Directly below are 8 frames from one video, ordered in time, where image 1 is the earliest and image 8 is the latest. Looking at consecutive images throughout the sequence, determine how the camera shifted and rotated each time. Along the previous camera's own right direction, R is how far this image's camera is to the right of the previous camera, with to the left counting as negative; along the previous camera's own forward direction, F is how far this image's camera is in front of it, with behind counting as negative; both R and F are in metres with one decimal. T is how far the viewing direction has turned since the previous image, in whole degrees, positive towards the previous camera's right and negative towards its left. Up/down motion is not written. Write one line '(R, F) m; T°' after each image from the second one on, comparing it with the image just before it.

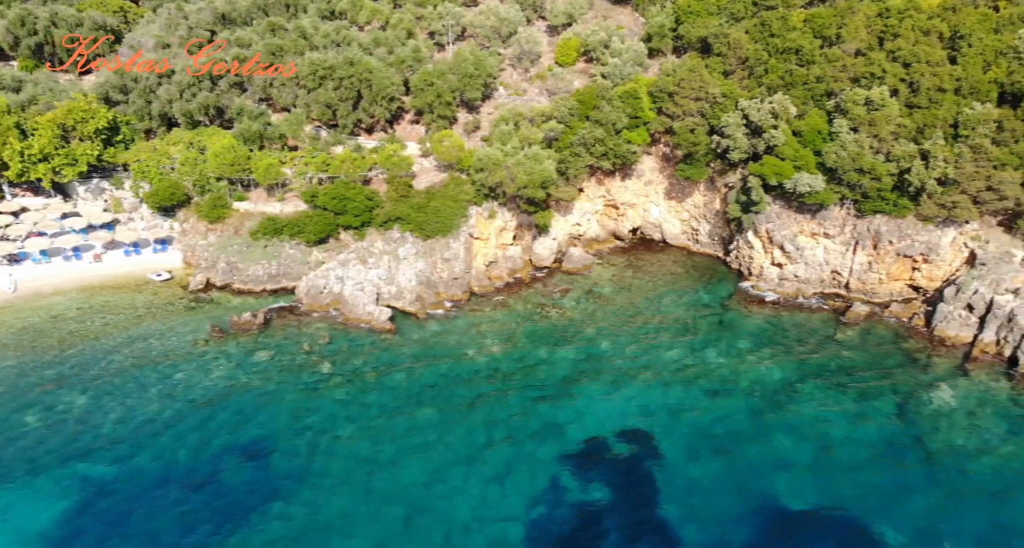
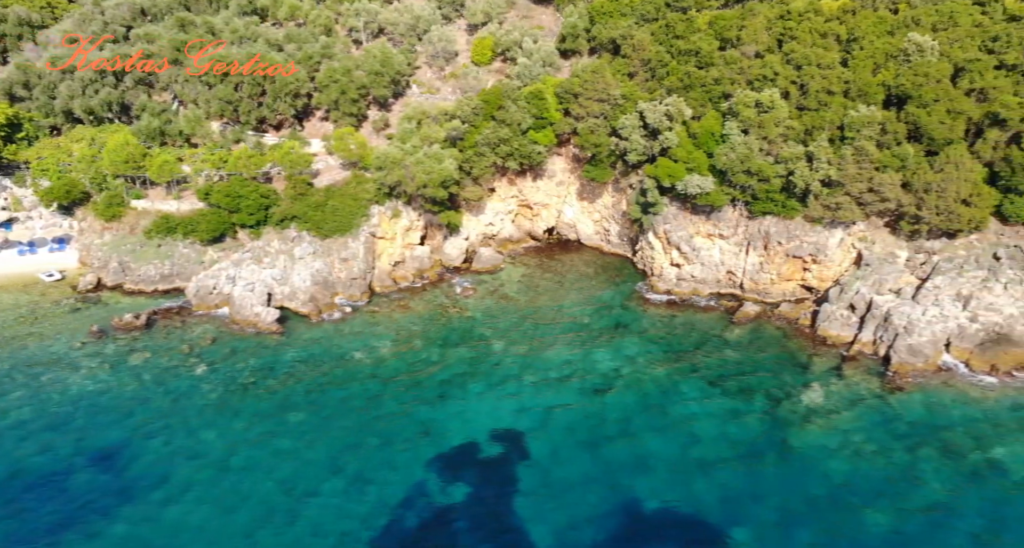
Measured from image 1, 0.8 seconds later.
(+5.0, +0.2) m; +2°
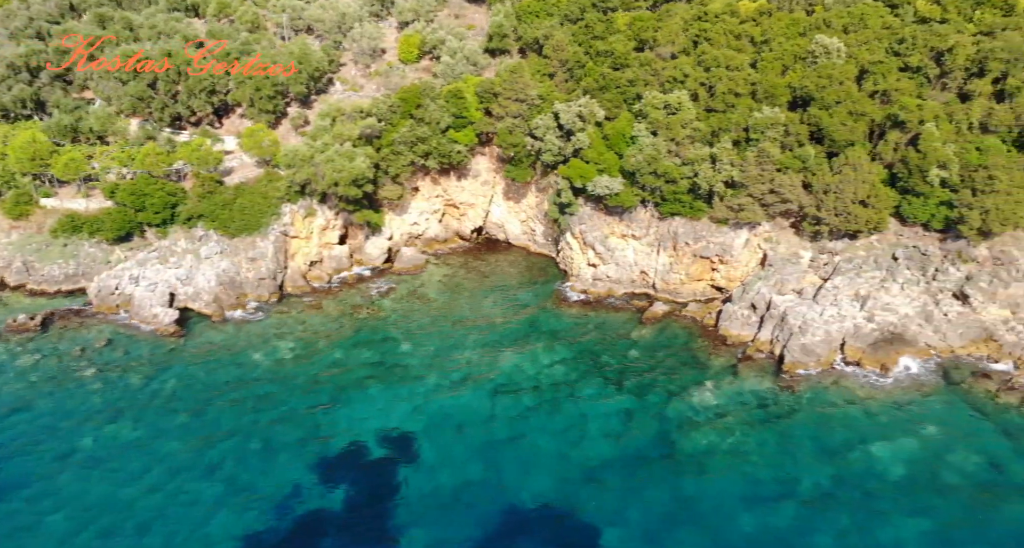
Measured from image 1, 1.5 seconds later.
(+4.4, +0.1) m; +1°
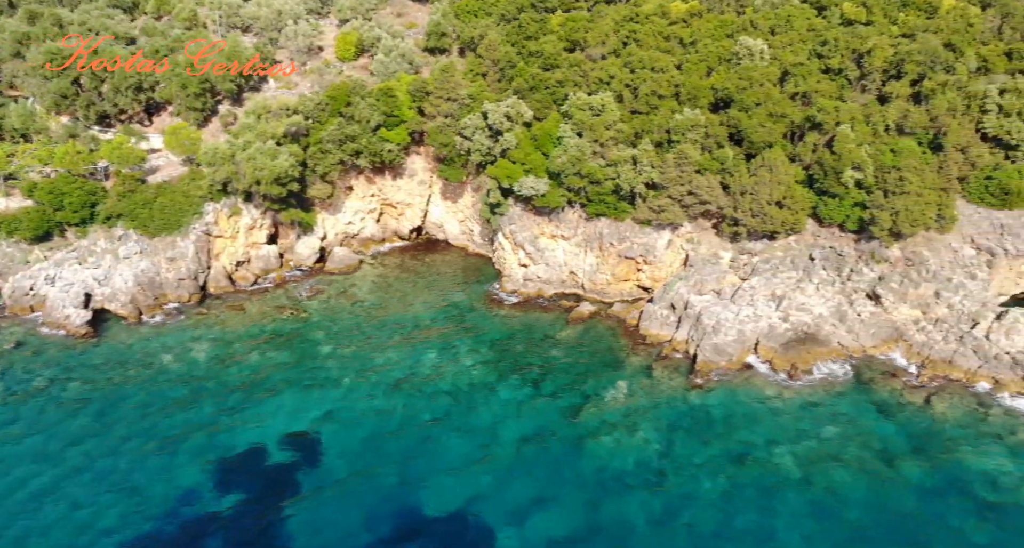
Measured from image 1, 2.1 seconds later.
(+3.7, +0.1) m; +1°
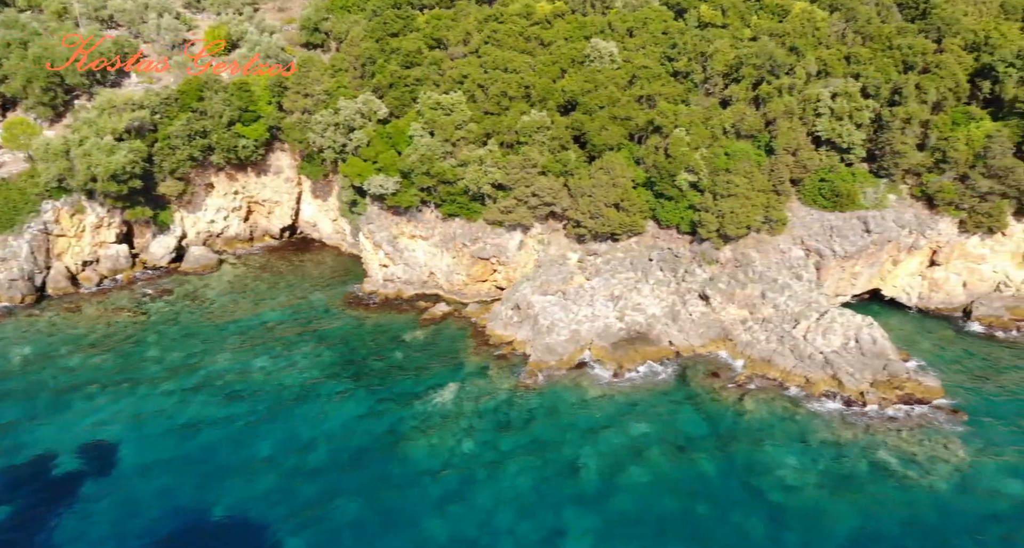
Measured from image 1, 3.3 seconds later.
(+7.5, +0.1) m; +2°
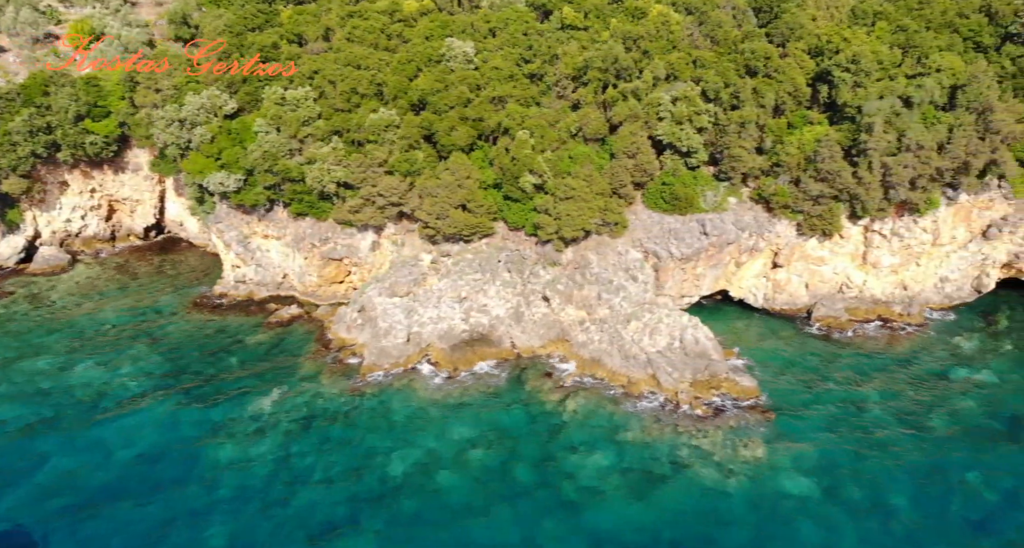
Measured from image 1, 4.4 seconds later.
(+7.5, +0.1) m; +2°
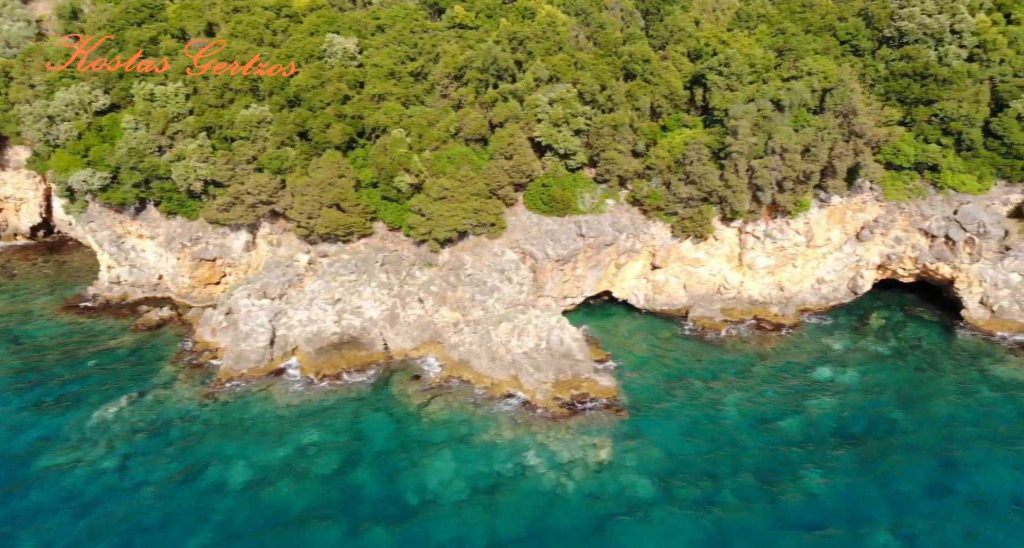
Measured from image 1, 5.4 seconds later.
(+6.0, +0.1) m; +2°
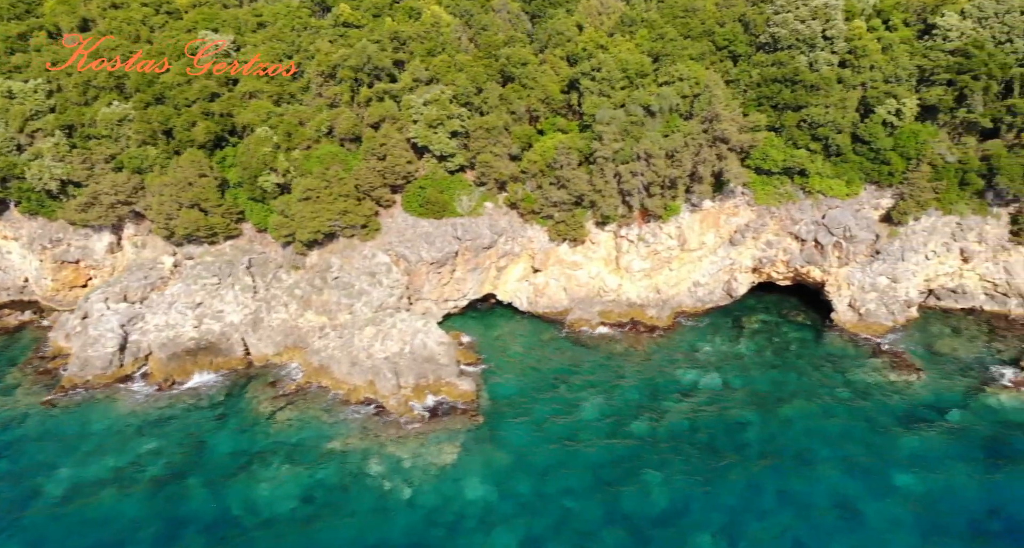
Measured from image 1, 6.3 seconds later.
(+5.8, +0.1) m; +2°
